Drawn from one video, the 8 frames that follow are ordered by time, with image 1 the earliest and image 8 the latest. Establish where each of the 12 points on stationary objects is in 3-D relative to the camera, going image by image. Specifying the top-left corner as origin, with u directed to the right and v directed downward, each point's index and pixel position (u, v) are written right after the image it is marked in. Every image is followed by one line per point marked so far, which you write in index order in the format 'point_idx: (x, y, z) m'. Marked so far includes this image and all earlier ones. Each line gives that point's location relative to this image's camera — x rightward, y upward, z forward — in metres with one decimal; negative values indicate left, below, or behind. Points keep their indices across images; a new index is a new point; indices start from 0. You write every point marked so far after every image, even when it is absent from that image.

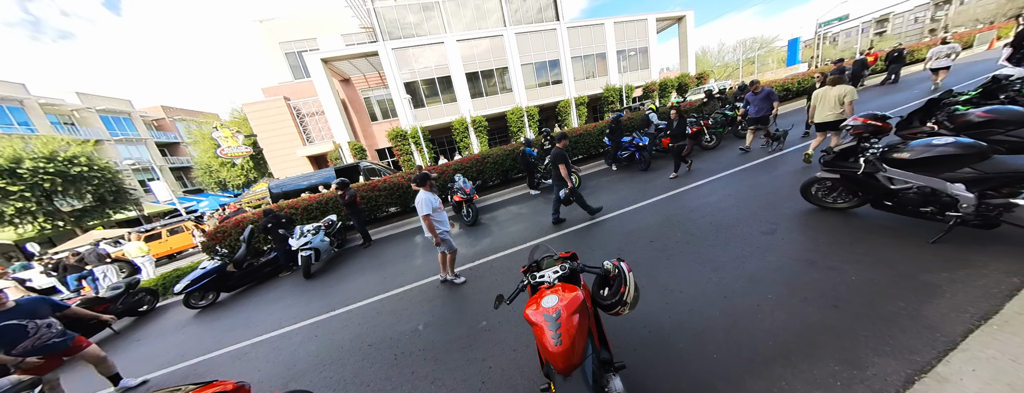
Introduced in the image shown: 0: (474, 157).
0: (-1.2, +1.1, +7.4) m
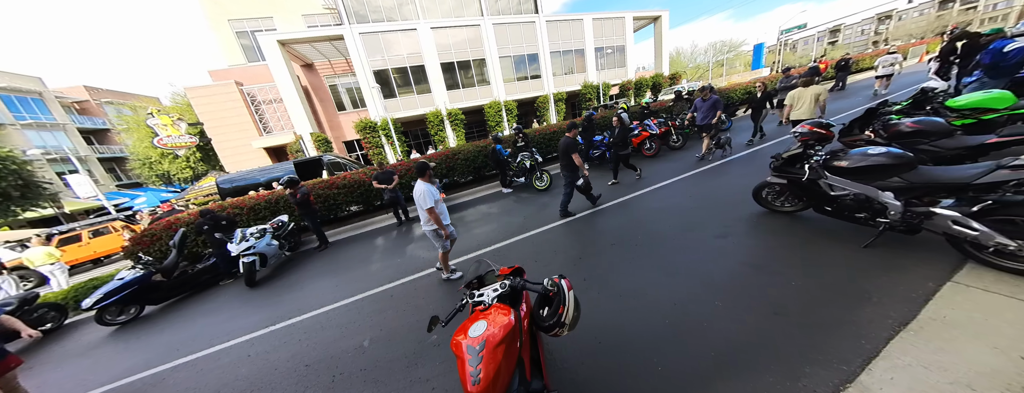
0: (-2.0, +1.2, +7.1) m
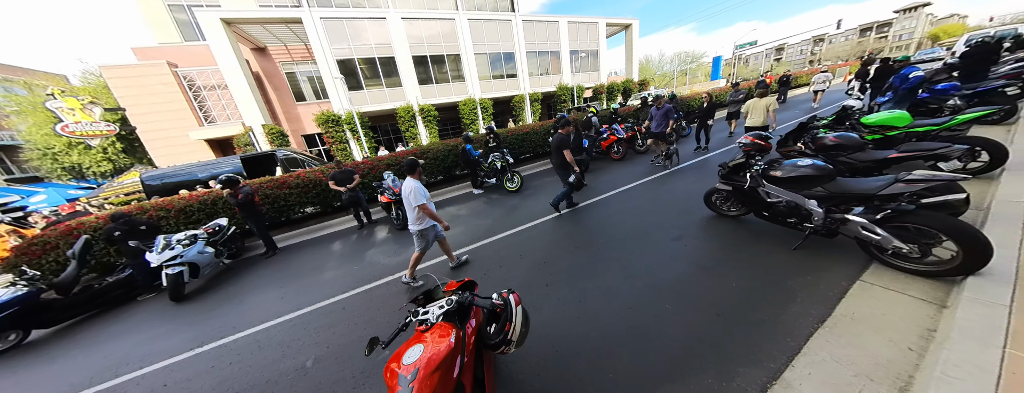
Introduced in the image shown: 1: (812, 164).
0: (-2.8, +1.2, +6.8) m
1: (+2.8, +0.3, +2.3) m
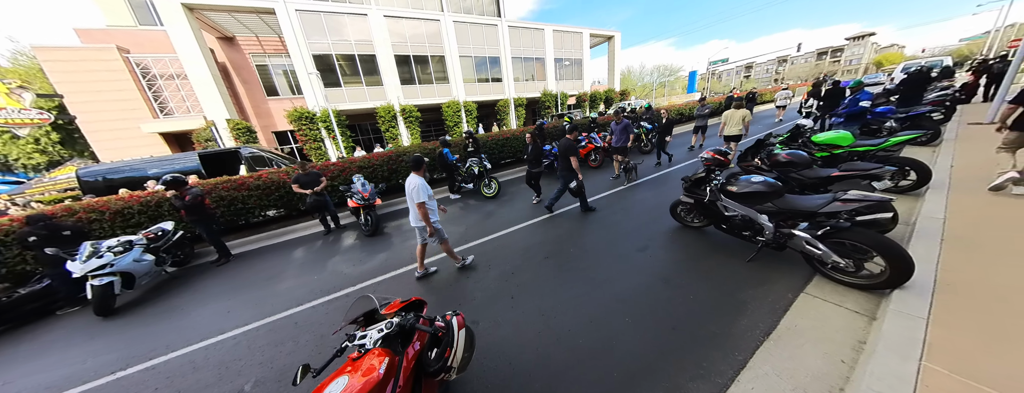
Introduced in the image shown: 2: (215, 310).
0: (-3.3, +1.1, +6.6) m
1: (+2.4, +0.1, +2.4) m
2: (-4.2, -1.6, +3.5) m
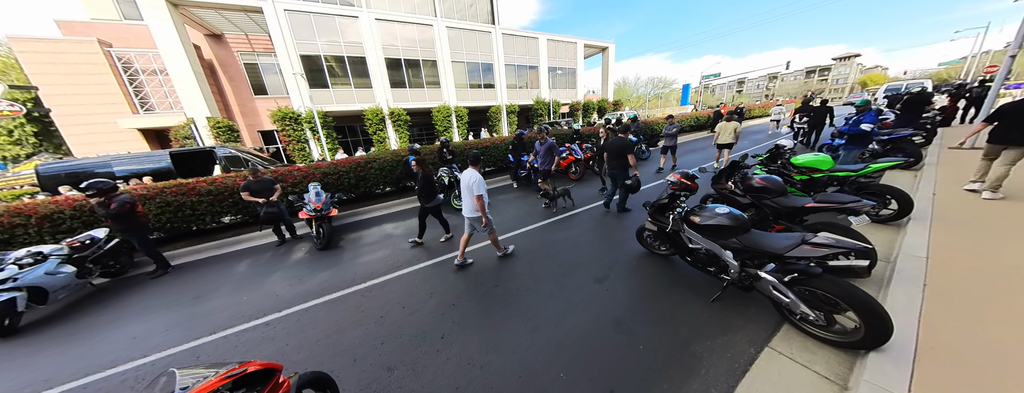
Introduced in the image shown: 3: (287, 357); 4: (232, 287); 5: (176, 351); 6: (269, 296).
0: (-4.0, +0.9, +6.2) m
1: (+1.8, -0.1, +2.1) m
2: (-4.8, -1.7, +3.1) m
3: (-2.2, -1.5, +2.4) m
4: (-4.4, -1.4, +3.9) m
5: (-3.6, -1.7, +2.7) m
6: (-3.4, -1.4, +3.5) m
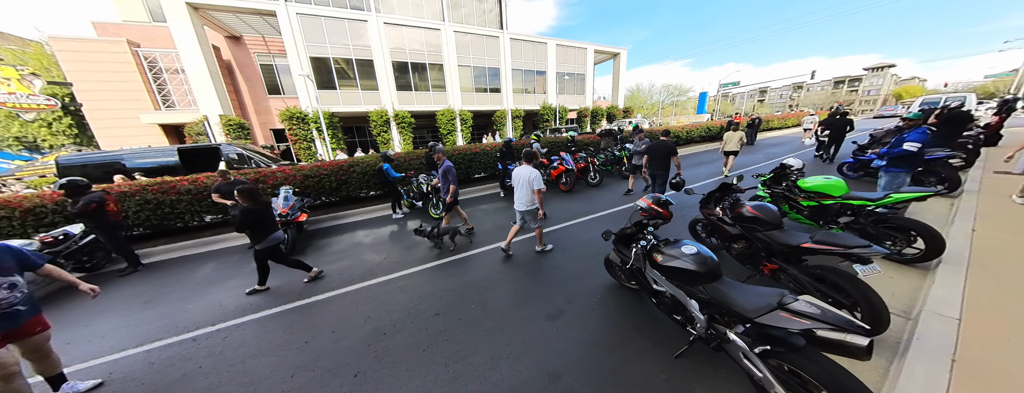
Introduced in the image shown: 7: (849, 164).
0: (-4.3, +0.8, +6.1) m
1: (+1.3, -0.4, +1.7) m
2: (-5.4, -1.7, +2.9) m
3: (-2.8, -1.6, +2.1) m
4: (-4.9, -1.5, +3.8) m
5: (-4.2, -1.7, +2.5) m
6: (-3.9, -1.5, +3.3) m
7: (+7.5, +0.7, +5.6) m
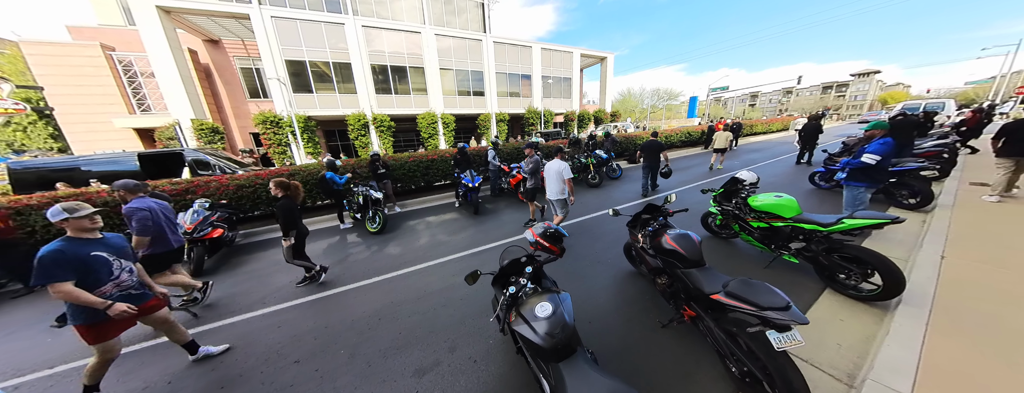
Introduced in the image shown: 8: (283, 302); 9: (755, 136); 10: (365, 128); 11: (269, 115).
0: (-5.4, +0.5, +5.6) m
1: (+0.2, -0.6, +1.3) m
2: (-6.4, -1.9, +2.4) m
3: (-3.8, -1.9, +1.7) m
4: (-6.0, -1.7, +3.3) m
5: (-5.3, -1.9, +2.0) m
6: (-5.0, -1.7, +2.8) m
7: (+6.4, +0.5, +5.2) m
8: (-2.8, -1.3, +3.1) m
9: (+15.6, +3.8, +15.8) m
10: (-9.5, +4.4, +16.1) m
11: (-13.7, +4.6, +14.0) m
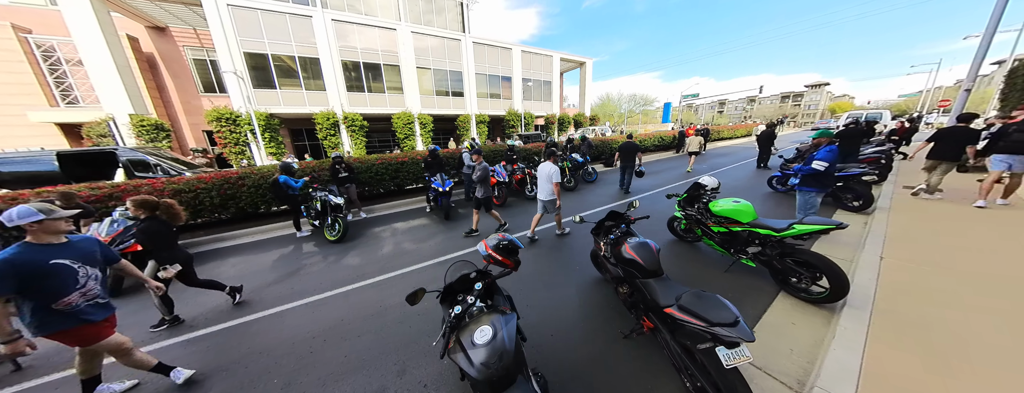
0: (-6.0, +0.4, +5.1) m
1: (-0.1, -0.7, +1.2) m
2: (-6.8, -2.0, +1.8) m
3: (-4.1, -1.9, +1.3) m
4: (-6.4, -1.8, +2.7) m
5: (-5.6, -2.0, +1.5) m
6: (-5.4, -1.8, +2.3) m
7: (+5.9, +0.4, +5.5) m
8: (-3.2, -1.4, +2.7) m
9: (+14.2, +3.7, +16.7) m
10: (-10.8, +4.2, +15.3) m
11: (-14.8, +4.4, +12.9) m
